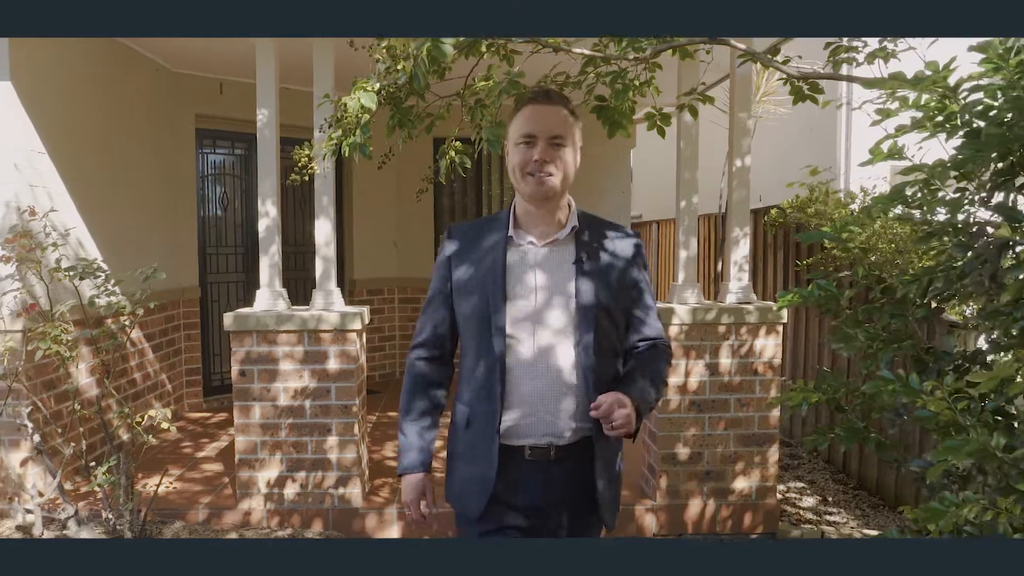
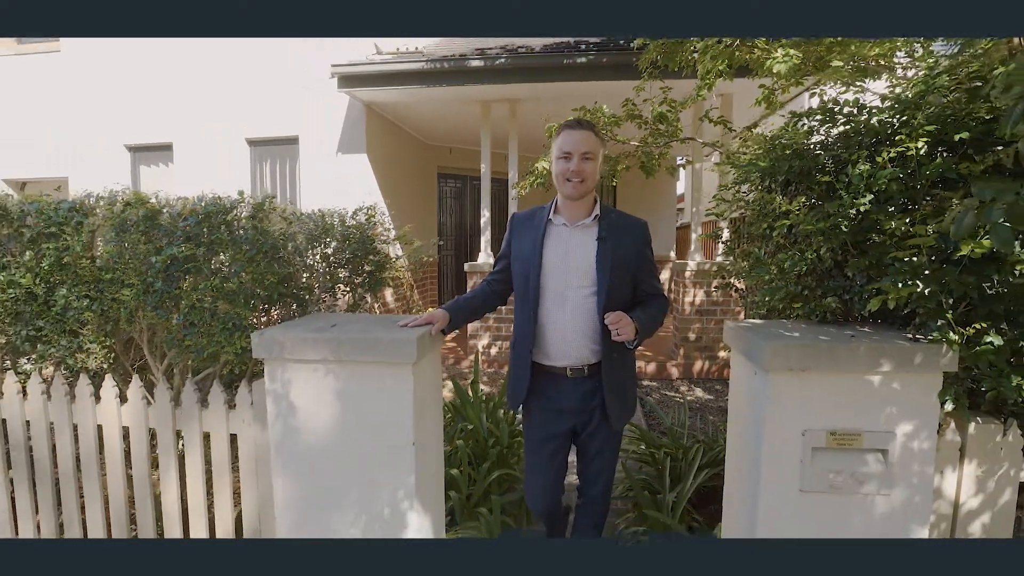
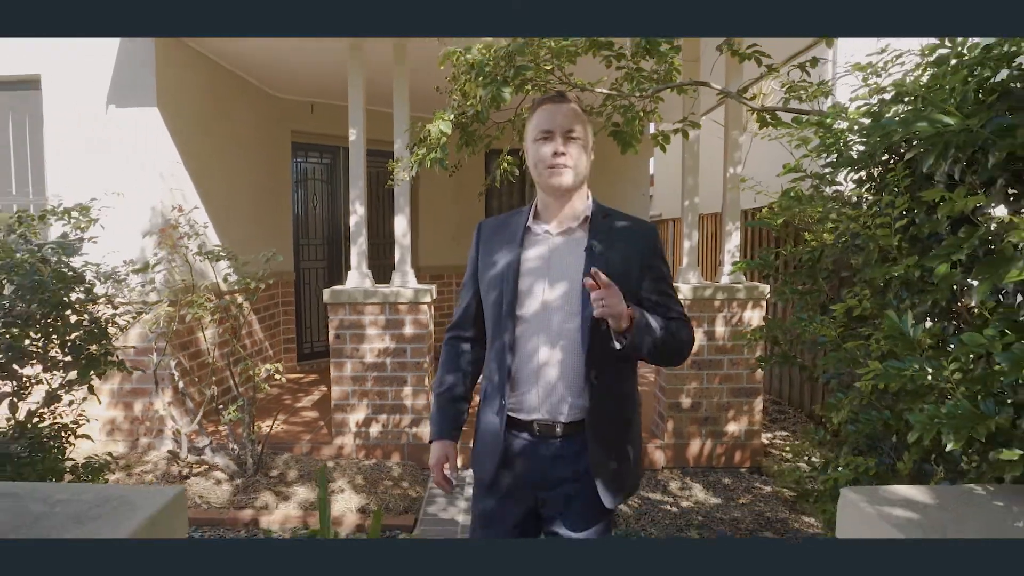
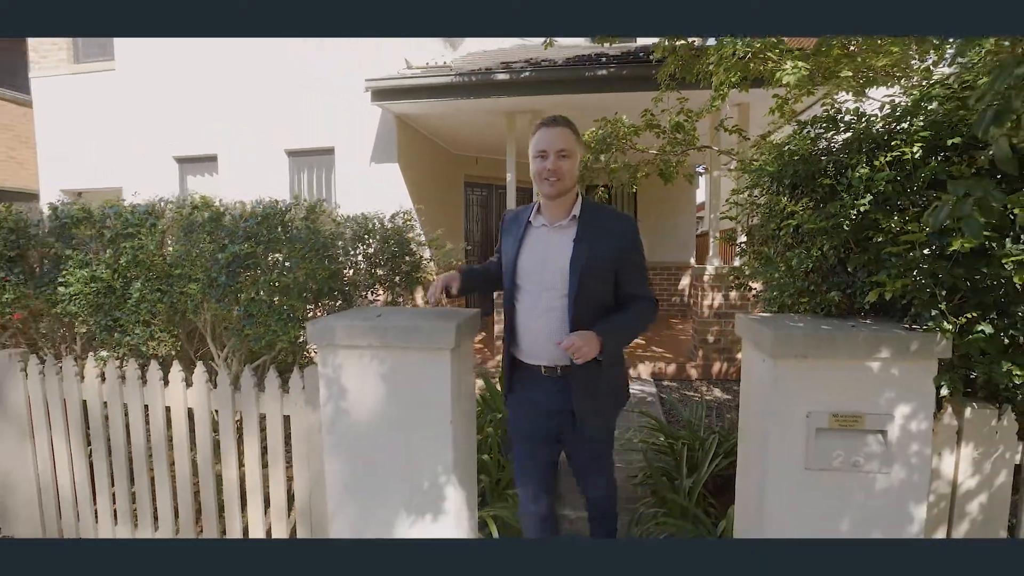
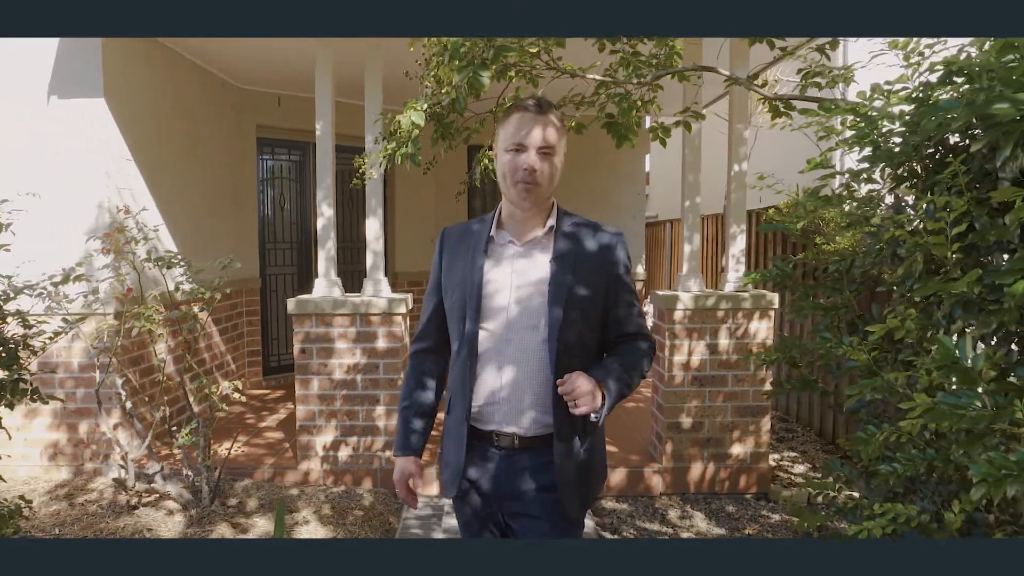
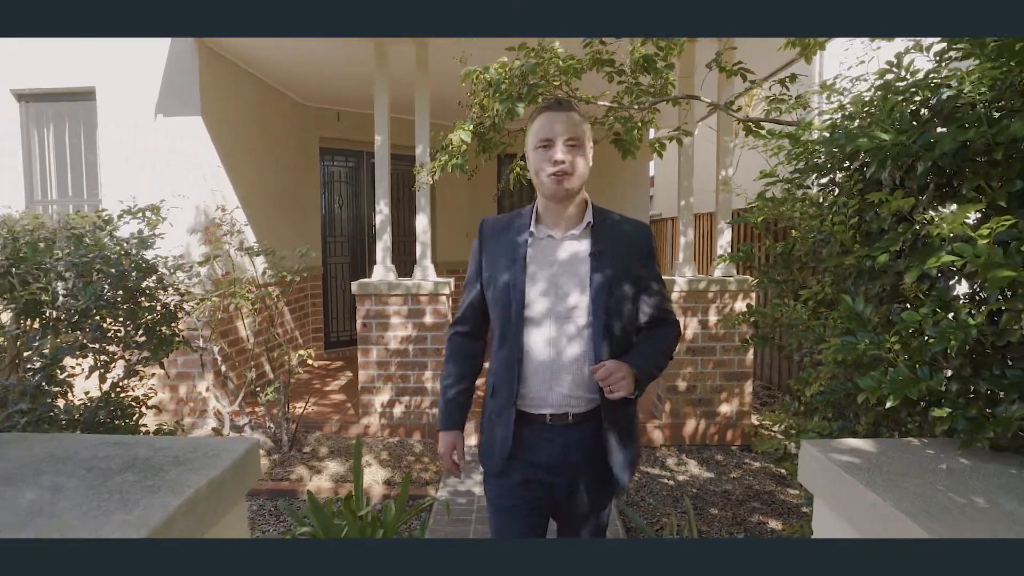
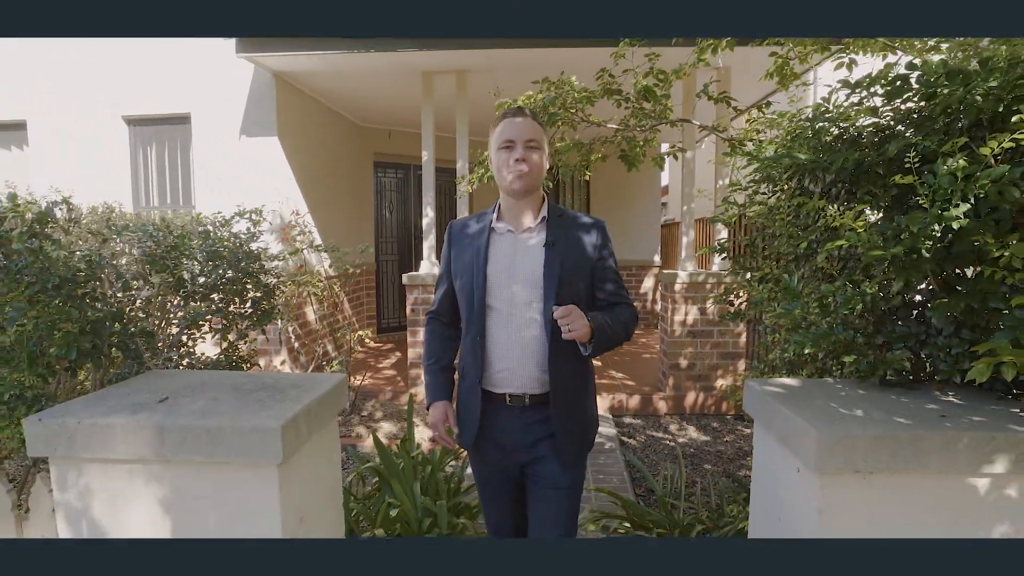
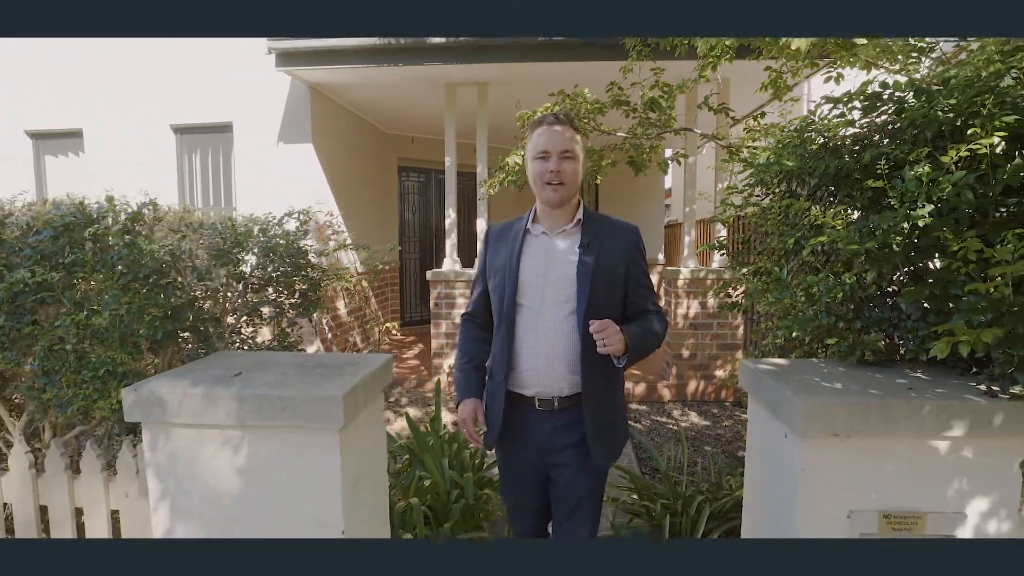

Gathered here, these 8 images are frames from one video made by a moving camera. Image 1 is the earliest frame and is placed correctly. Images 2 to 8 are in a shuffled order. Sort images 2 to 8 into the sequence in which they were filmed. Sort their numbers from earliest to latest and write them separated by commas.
5, 3, 6, 7, 8, 2, 4
